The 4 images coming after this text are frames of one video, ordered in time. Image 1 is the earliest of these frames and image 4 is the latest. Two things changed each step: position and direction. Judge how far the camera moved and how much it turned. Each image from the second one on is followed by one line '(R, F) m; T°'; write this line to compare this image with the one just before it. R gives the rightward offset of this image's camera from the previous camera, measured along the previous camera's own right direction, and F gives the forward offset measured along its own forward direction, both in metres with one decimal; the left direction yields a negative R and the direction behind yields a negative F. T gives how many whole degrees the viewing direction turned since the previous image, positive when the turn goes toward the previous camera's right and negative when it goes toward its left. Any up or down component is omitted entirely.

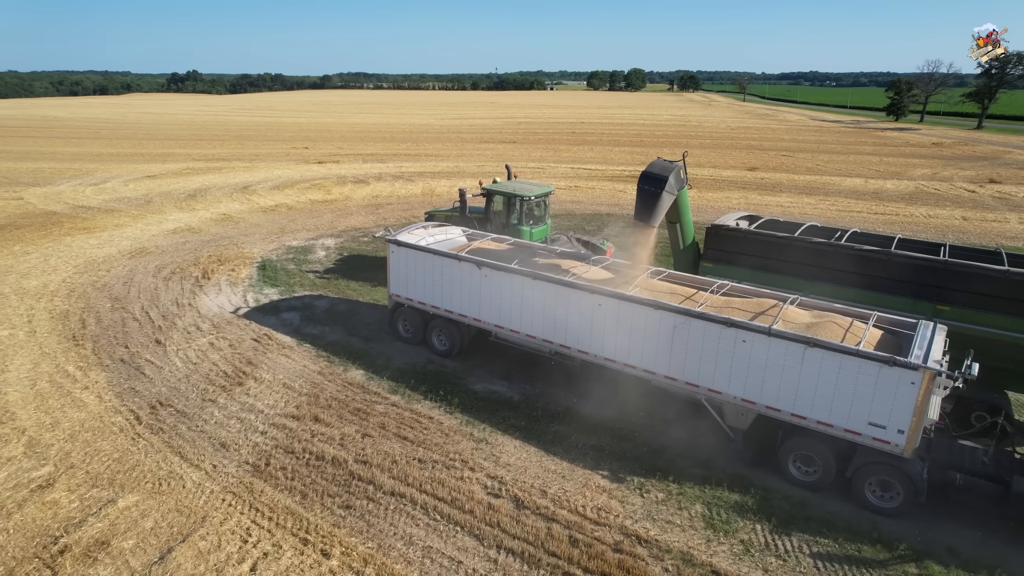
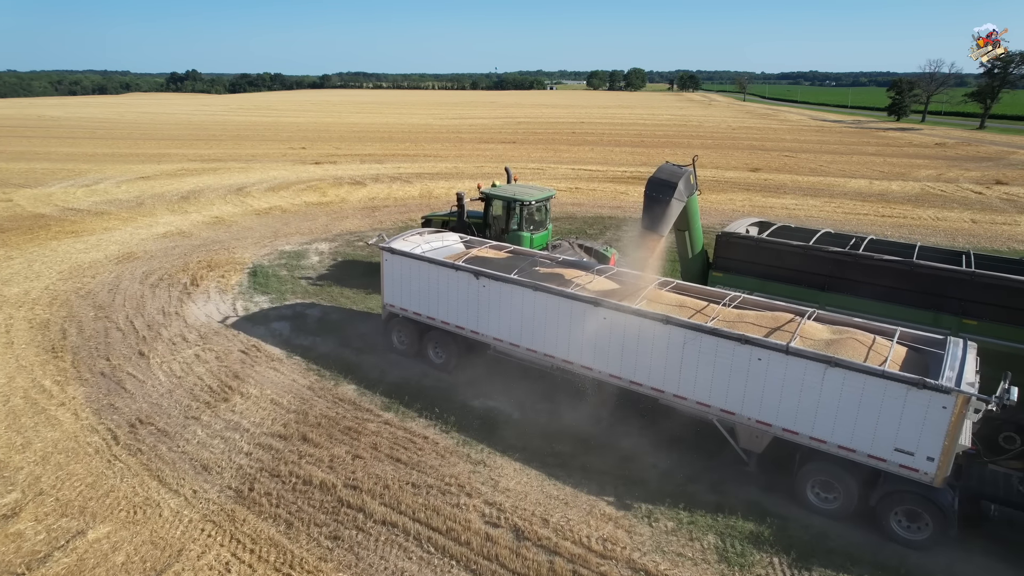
(0.0, +0.6) m; 0°
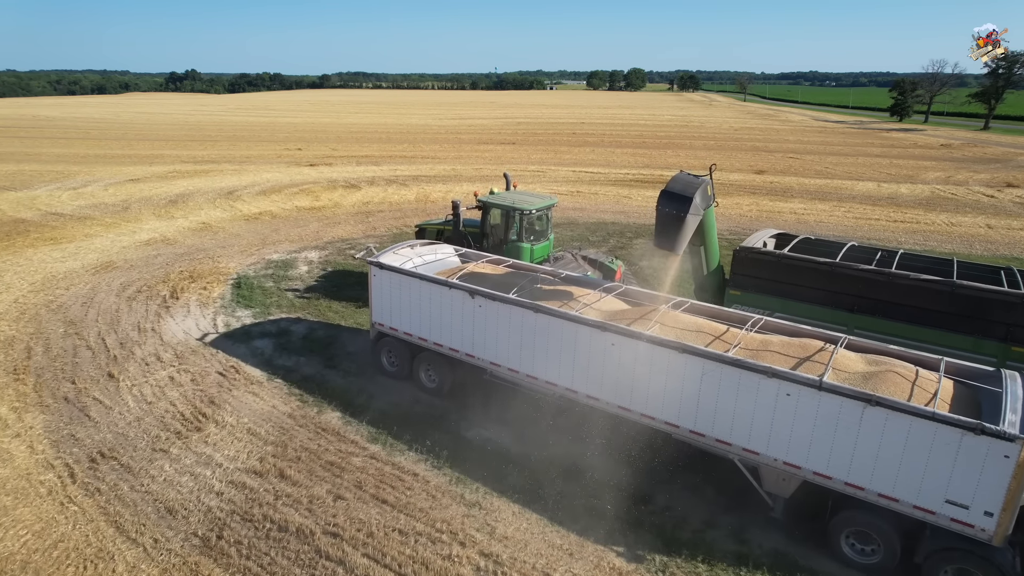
(0.0, +0.9) m; 0°
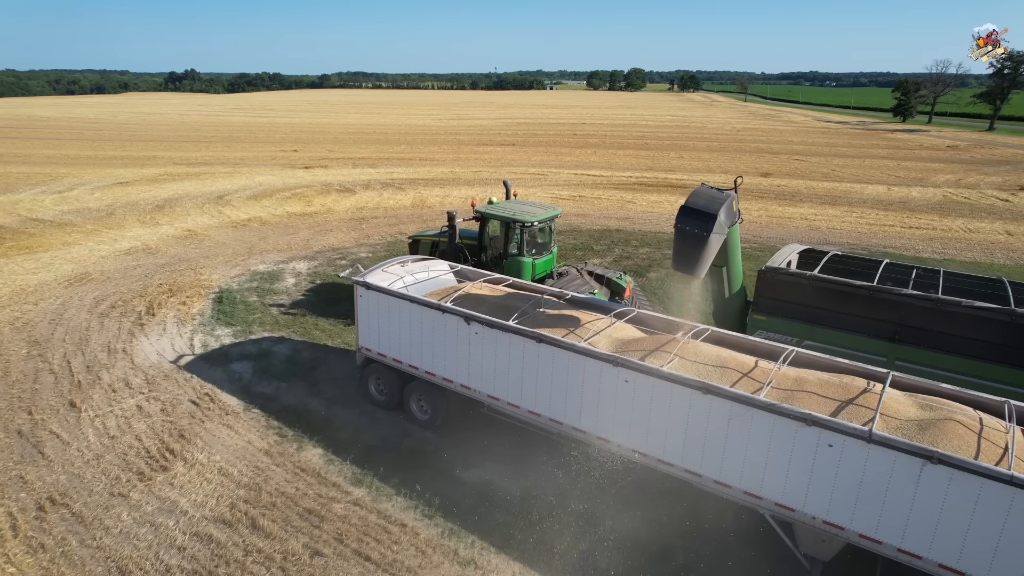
(0.0, +1.0) m; 0°
